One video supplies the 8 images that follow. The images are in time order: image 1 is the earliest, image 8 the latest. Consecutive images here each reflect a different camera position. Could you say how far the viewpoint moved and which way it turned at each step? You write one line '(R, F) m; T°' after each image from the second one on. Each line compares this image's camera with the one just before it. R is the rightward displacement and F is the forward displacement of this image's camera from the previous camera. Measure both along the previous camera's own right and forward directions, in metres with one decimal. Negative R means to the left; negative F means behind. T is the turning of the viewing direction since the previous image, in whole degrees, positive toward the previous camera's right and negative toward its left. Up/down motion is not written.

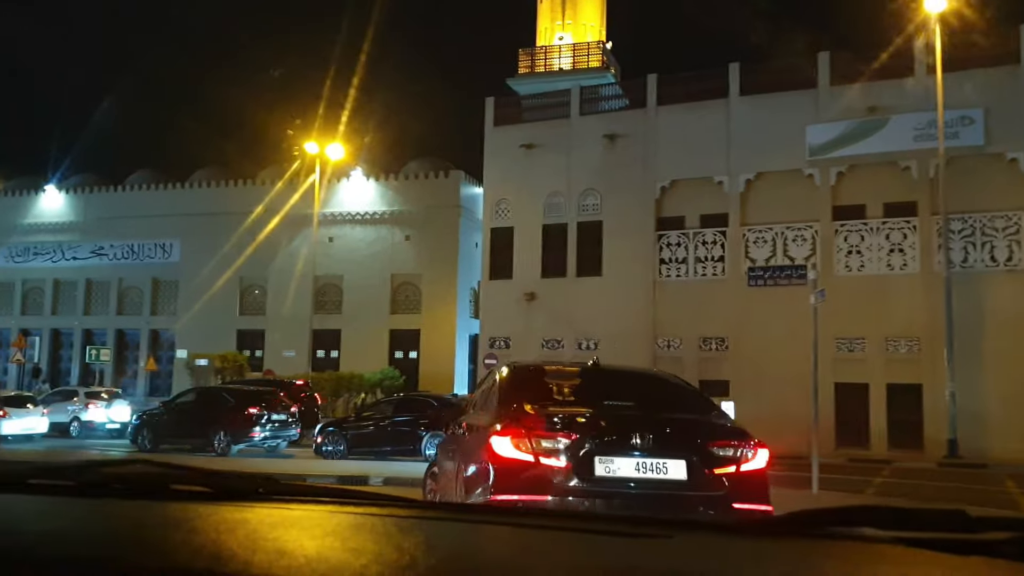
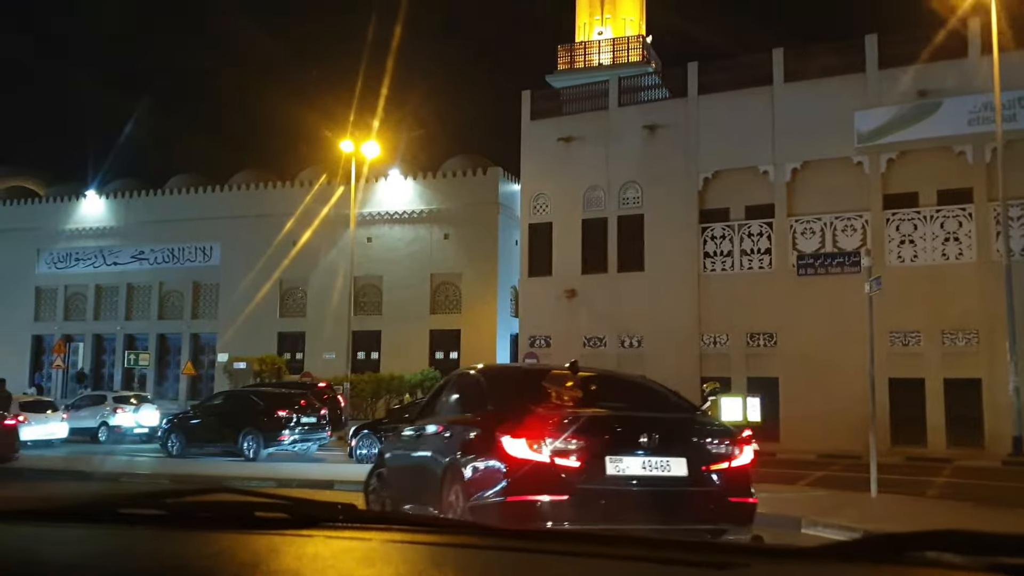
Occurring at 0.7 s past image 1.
(0.0, +0.6) m; -2°
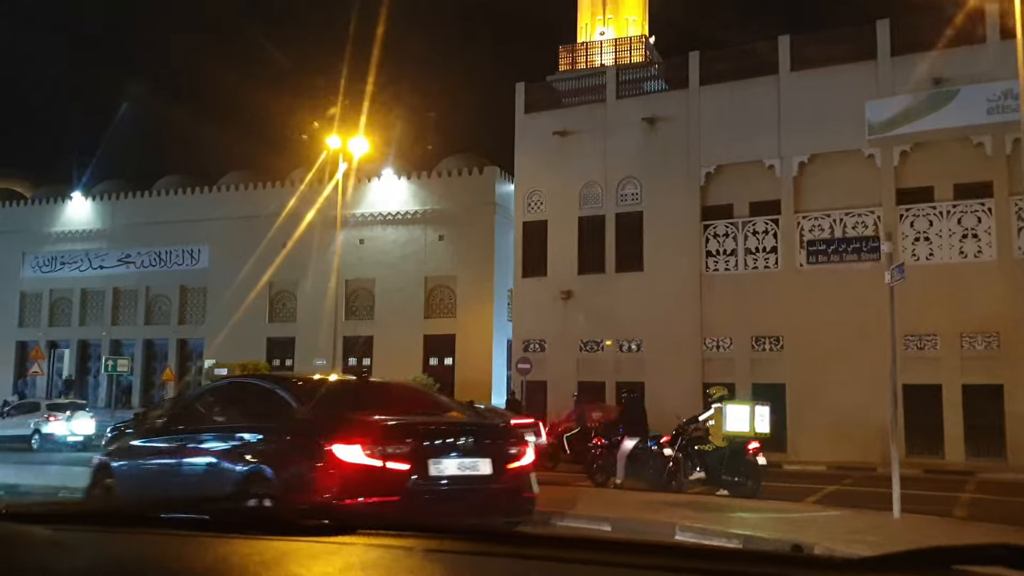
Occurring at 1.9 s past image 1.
(+0.3, +1.3) m; 0°
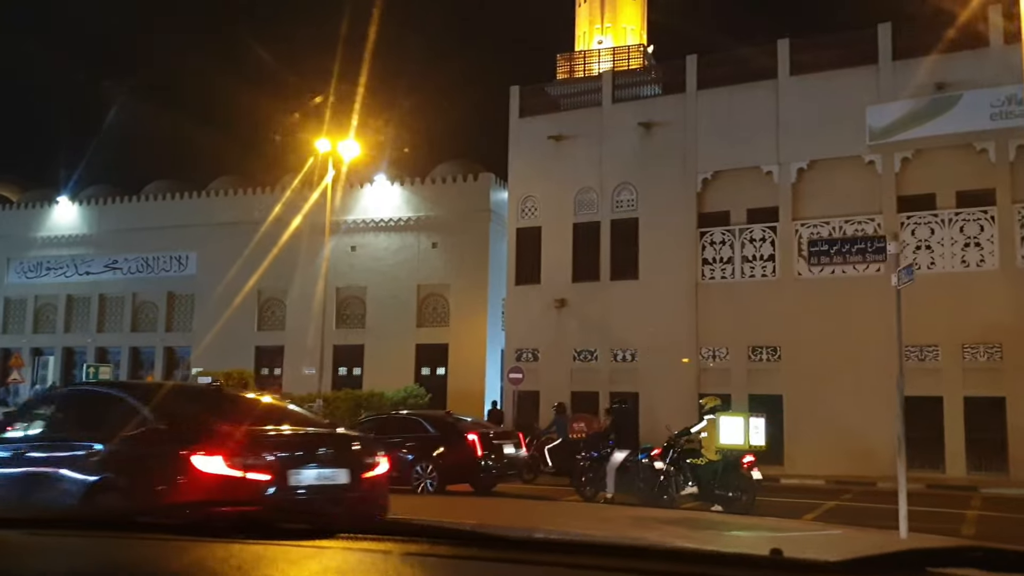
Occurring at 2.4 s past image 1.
(+0.1, +0.6) m; 0°
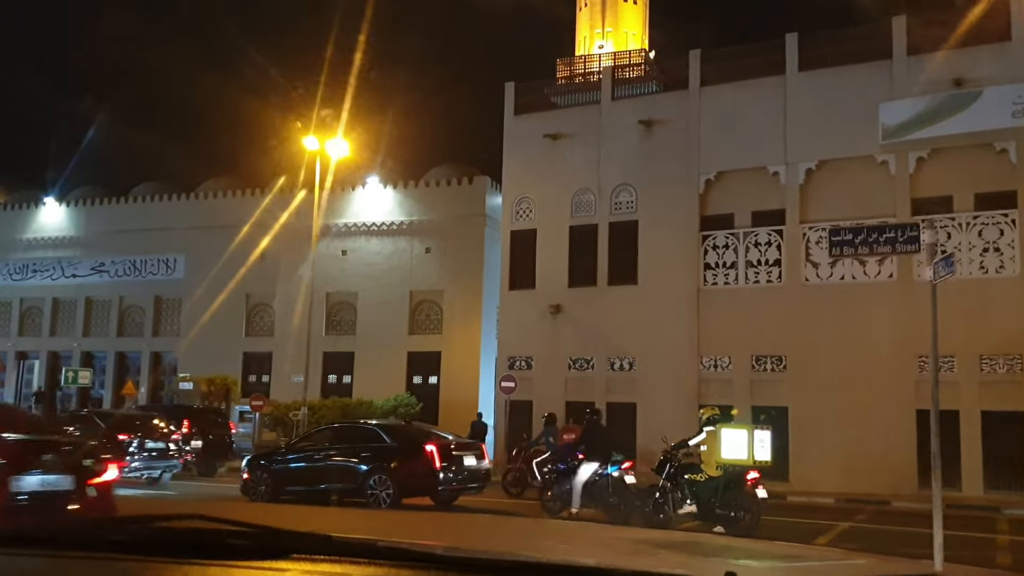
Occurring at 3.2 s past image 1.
(+0.2, +1.1) m; 0°
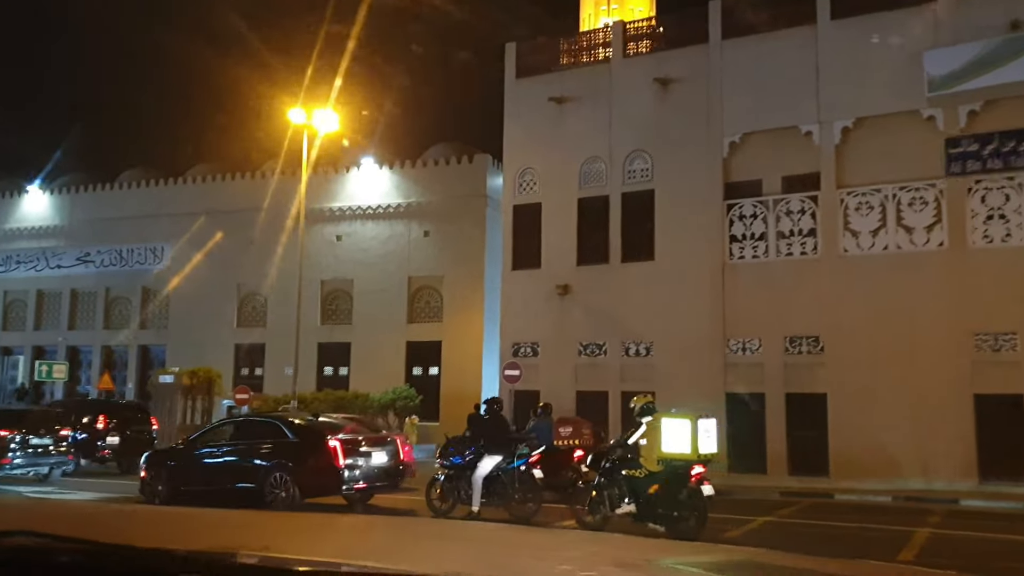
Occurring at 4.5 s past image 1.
(0.0, +2.1) m; 0°
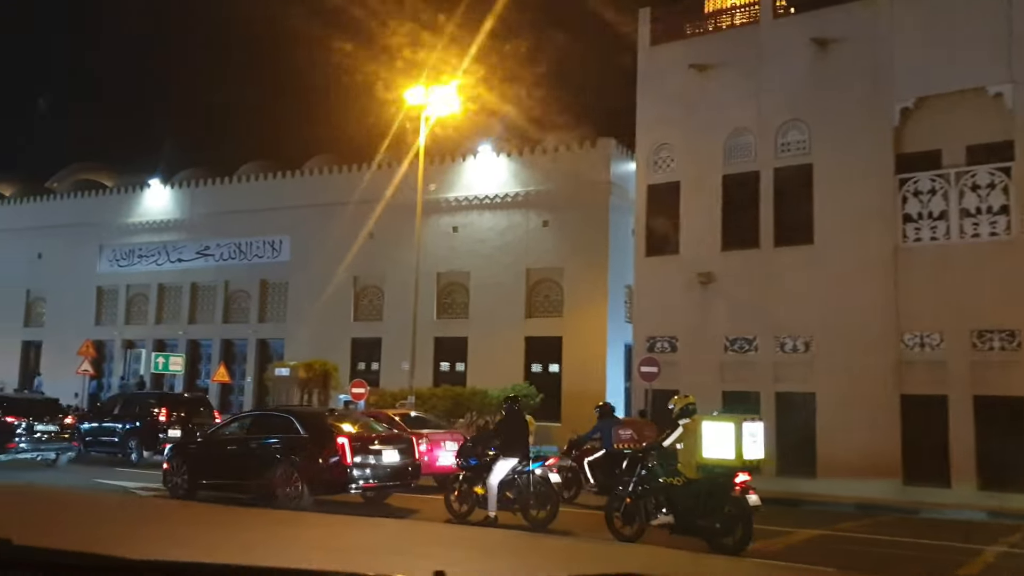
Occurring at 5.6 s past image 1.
(-0.5, +1.8) m; -6°
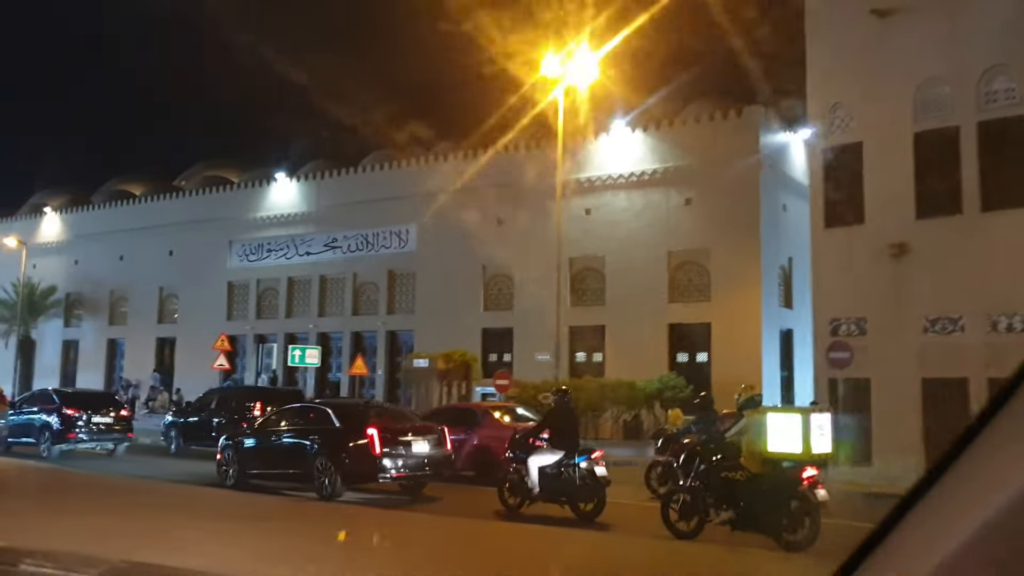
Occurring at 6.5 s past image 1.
(-0.9, +1.6) m; -7°
